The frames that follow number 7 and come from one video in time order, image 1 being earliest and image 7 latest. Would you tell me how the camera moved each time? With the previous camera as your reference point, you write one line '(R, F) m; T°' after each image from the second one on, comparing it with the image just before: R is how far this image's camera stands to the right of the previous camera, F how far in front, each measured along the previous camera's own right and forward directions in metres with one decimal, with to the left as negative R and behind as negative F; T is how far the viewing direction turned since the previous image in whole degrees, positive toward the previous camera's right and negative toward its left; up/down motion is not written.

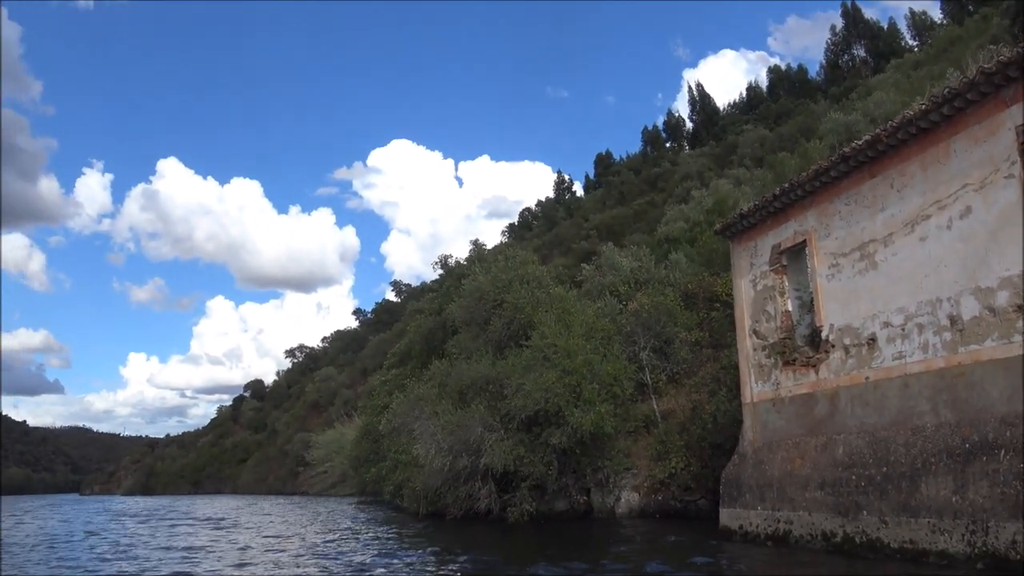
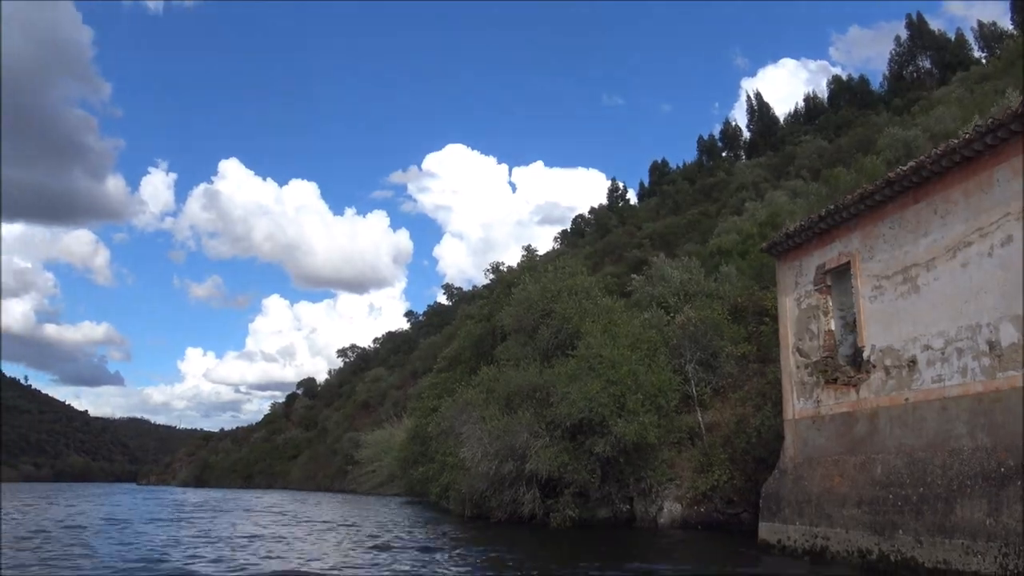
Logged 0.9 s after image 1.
(+0.1, -0.5) m; -4°
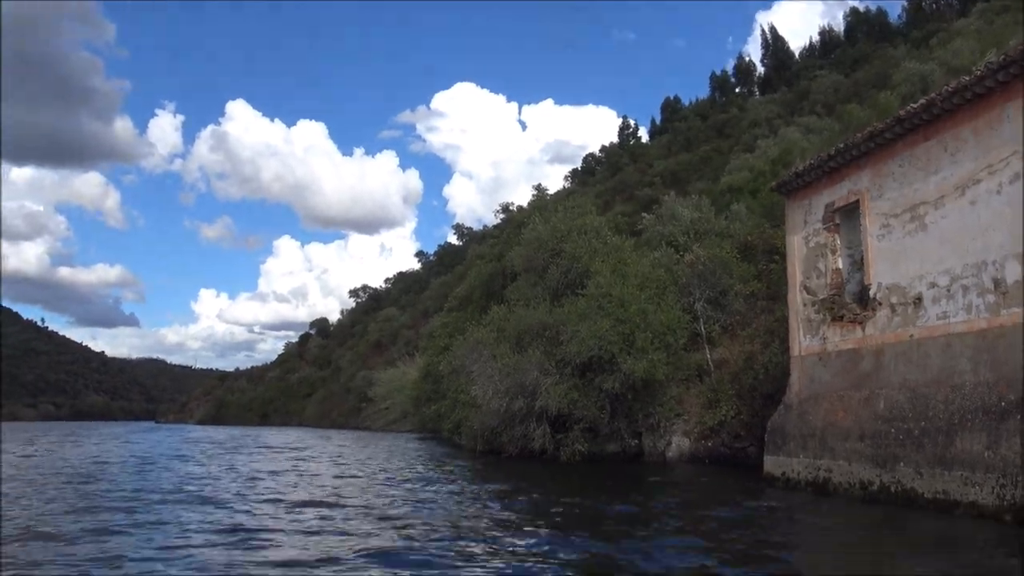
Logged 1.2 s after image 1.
(0.0, -0.1) m; -1°
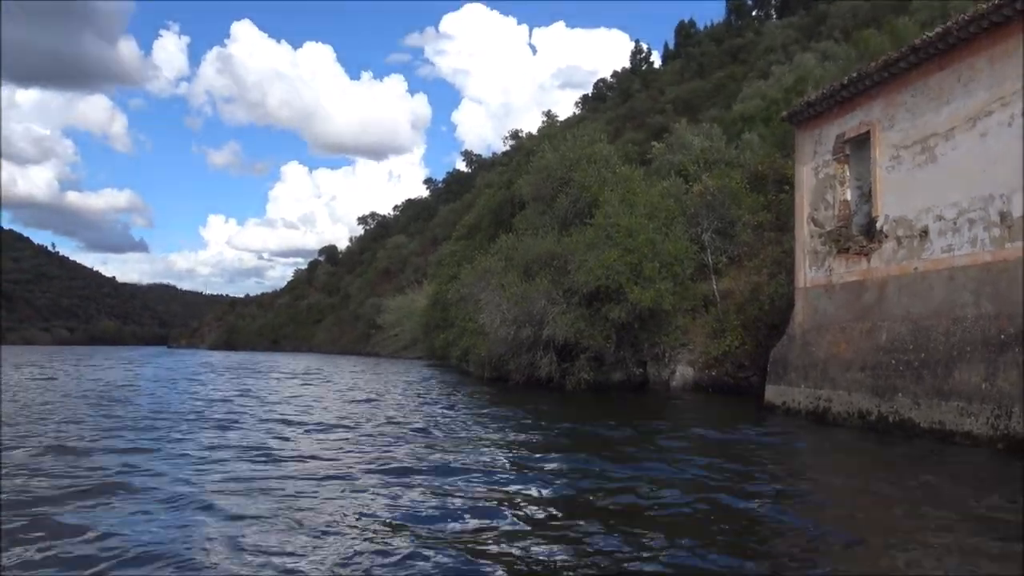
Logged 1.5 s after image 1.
(0.0, -0.1) m; -1°
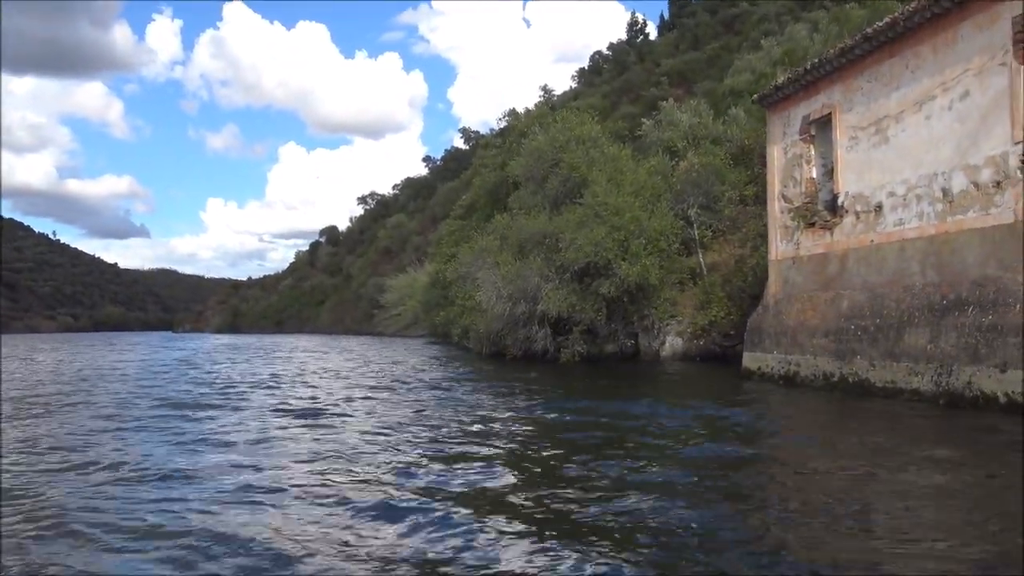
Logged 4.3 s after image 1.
(+0.2, -1.0) m; 0°
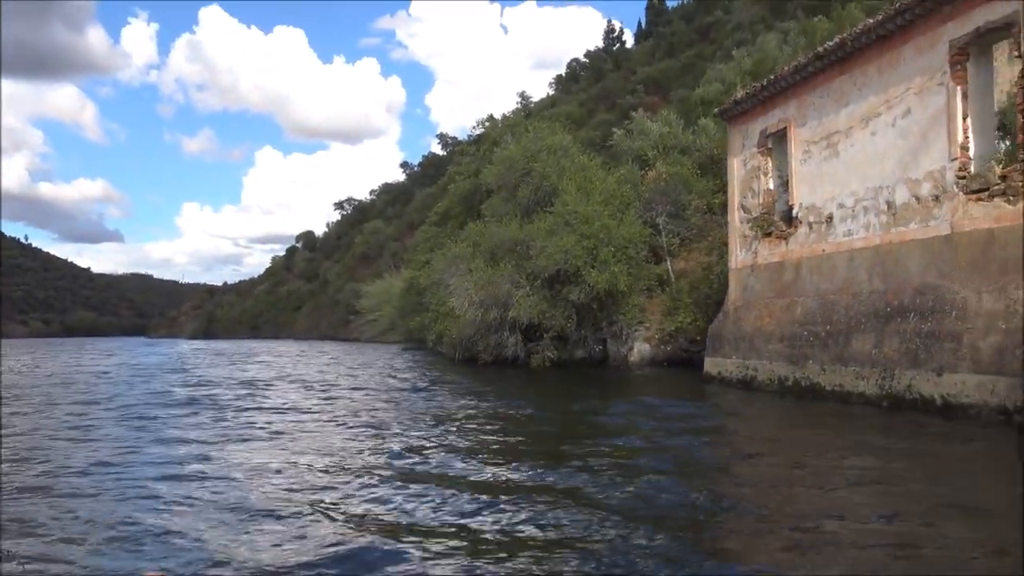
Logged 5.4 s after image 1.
(+0.2, -0.4) m; +2°
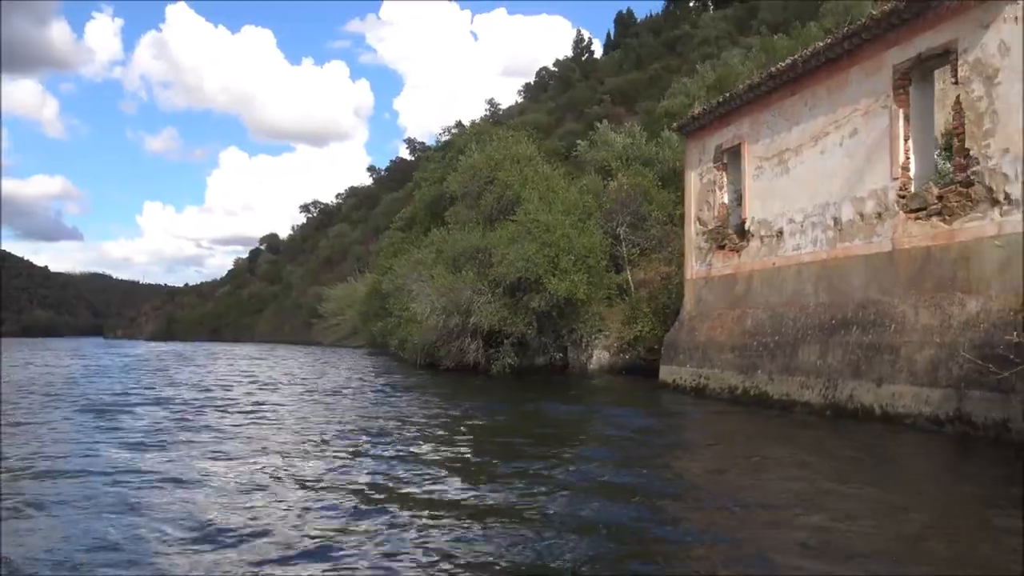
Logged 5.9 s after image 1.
(+0.1, -0.2) m; +3°
